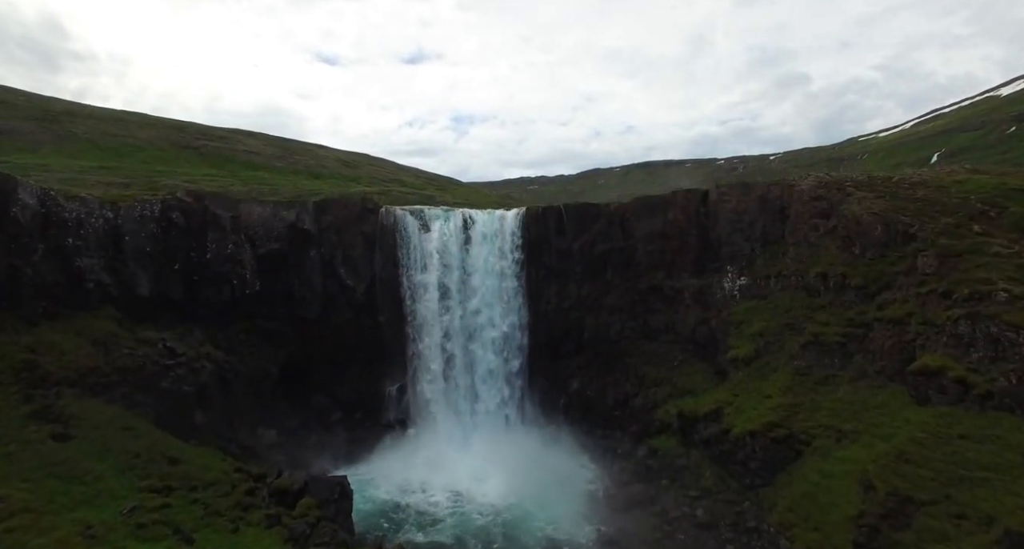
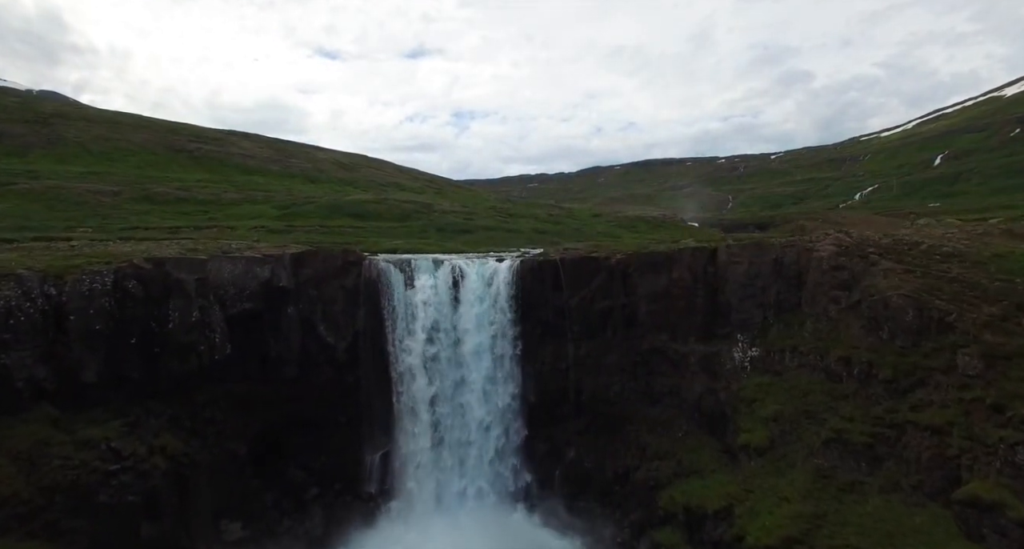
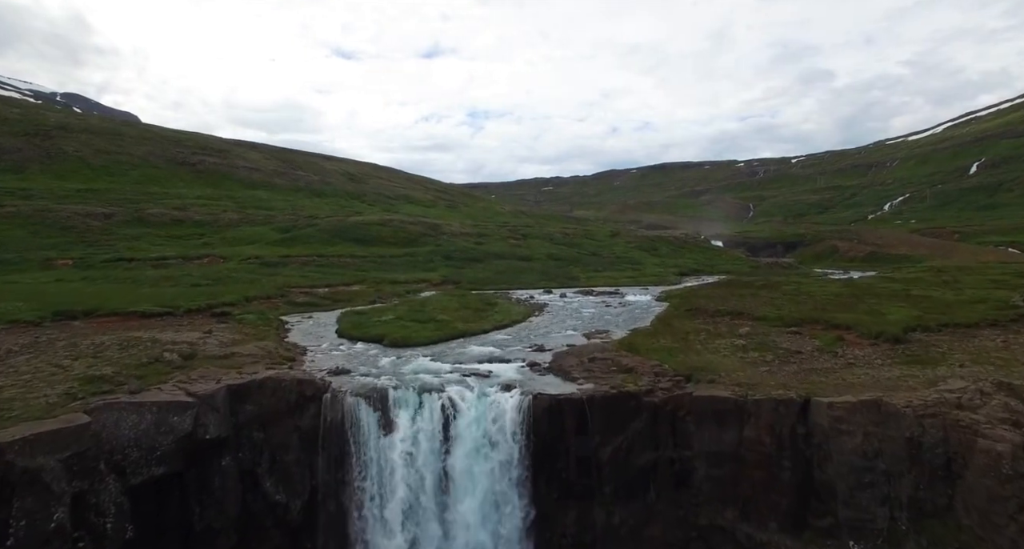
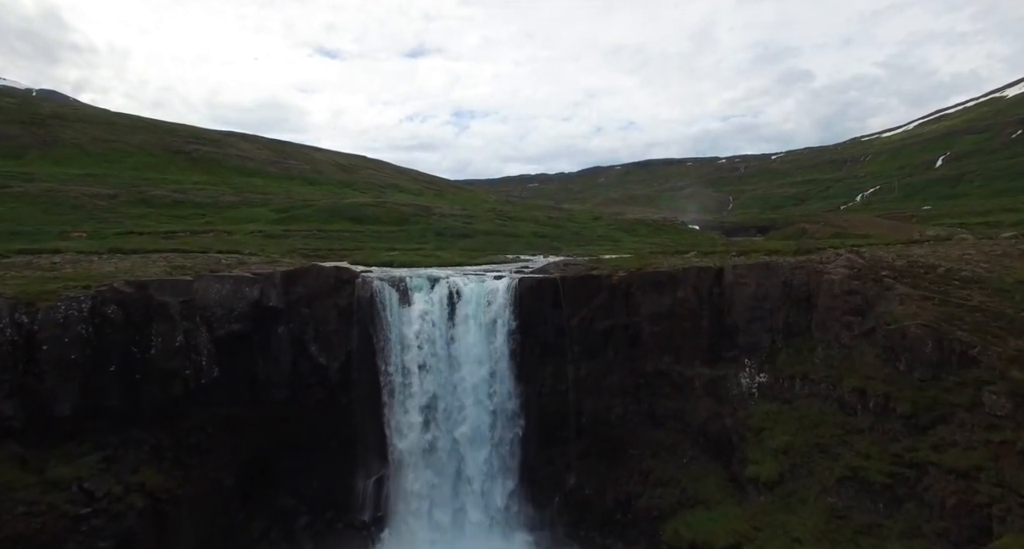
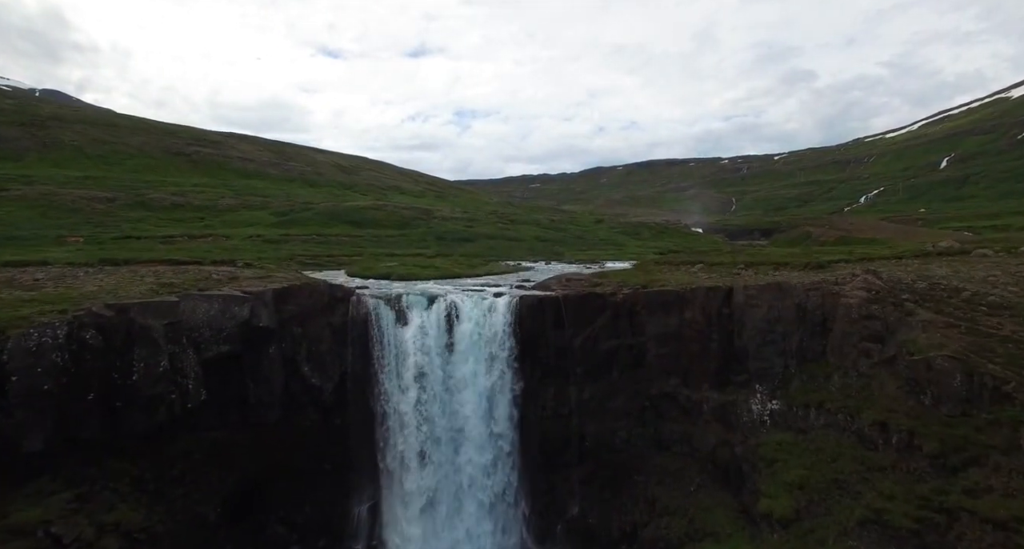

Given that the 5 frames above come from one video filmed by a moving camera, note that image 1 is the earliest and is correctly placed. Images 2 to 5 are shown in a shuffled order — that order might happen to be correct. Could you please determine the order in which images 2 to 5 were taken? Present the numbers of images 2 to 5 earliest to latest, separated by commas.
2, 4, 5, 3
